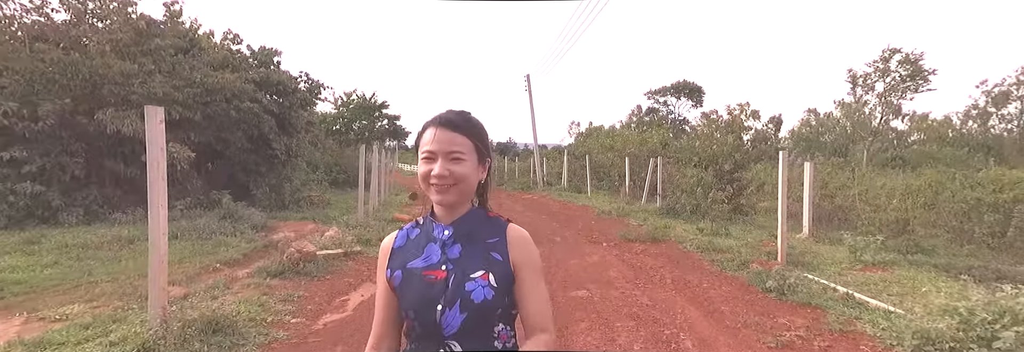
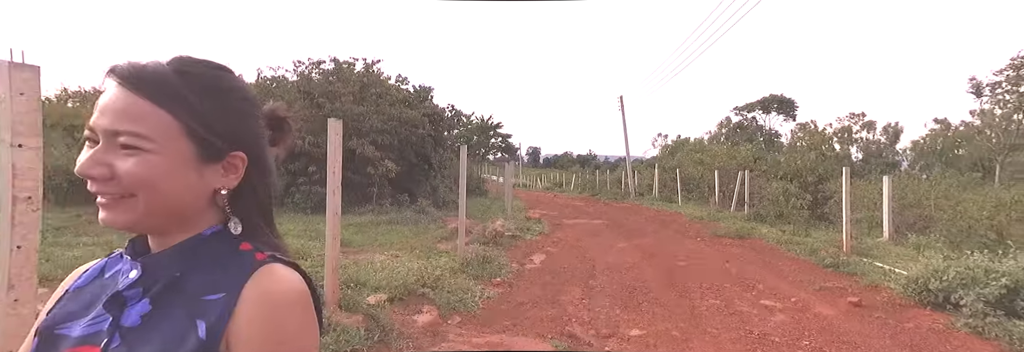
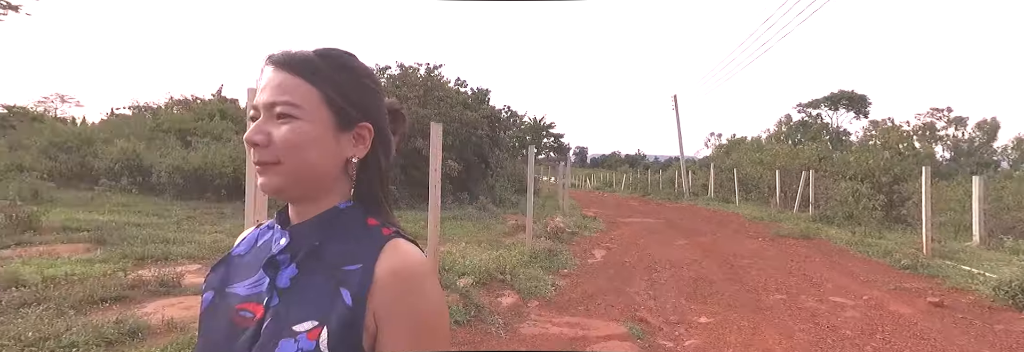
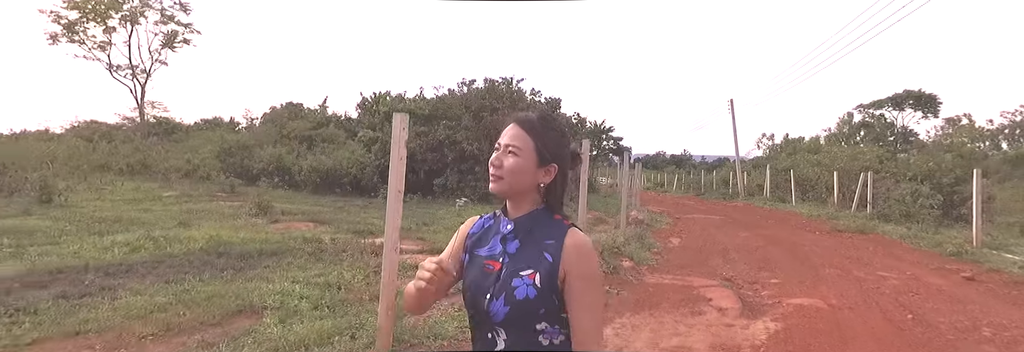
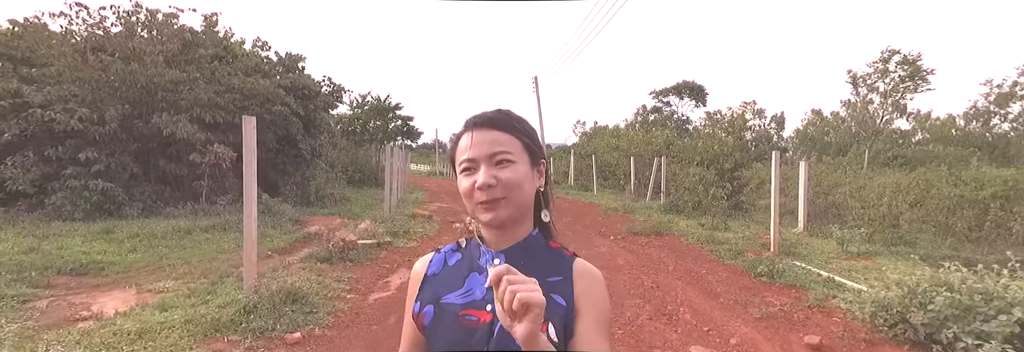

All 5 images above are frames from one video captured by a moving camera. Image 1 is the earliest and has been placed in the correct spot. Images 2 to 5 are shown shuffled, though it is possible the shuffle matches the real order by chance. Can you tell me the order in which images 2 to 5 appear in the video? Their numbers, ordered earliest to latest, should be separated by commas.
5, 2, 3, 4
